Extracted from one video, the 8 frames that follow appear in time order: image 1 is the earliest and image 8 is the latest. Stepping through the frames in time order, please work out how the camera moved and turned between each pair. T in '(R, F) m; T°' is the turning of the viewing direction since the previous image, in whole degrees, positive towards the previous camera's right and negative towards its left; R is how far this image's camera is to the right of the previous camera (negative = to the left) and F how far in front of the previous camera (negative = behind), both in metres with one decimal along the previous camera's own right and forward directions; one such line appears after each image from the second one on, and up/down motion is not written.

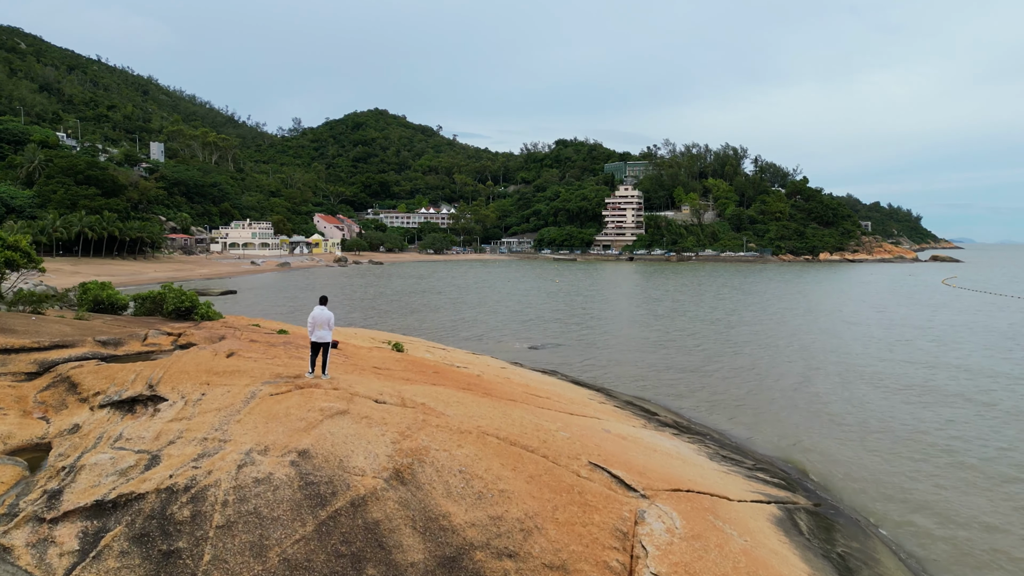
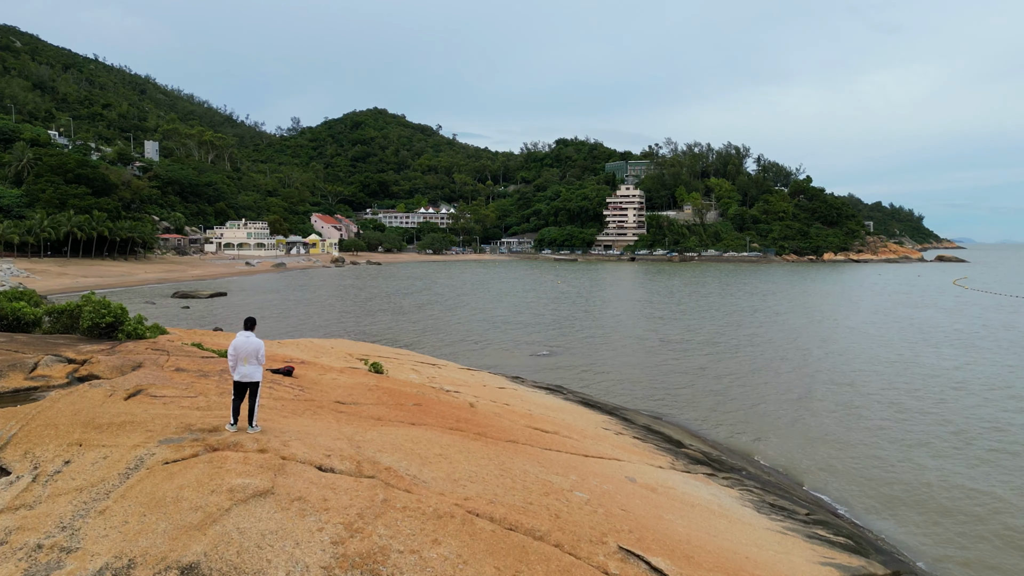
(0.0, +1.6) m; 0°
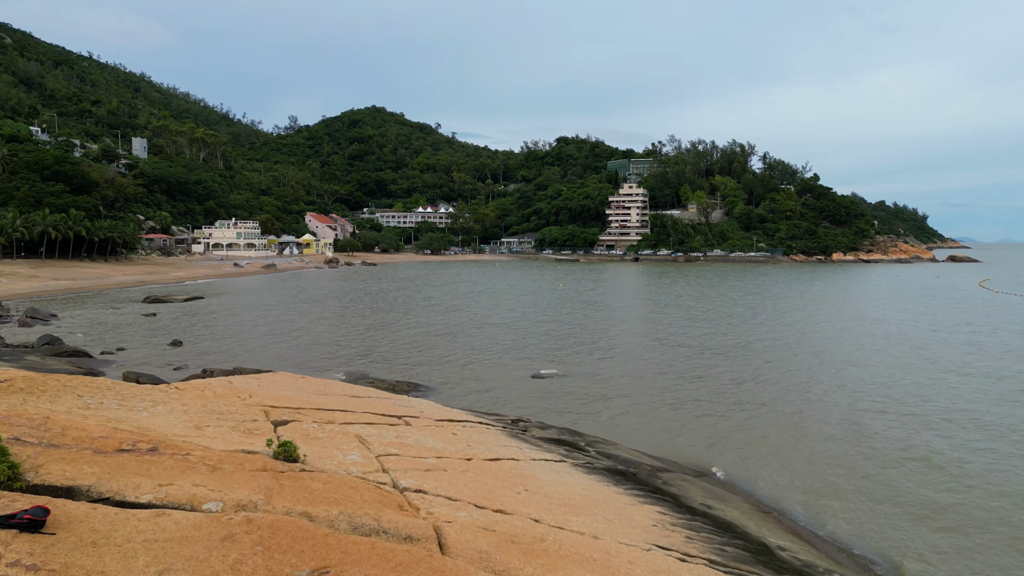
(0.0, +3.3) m; 0°
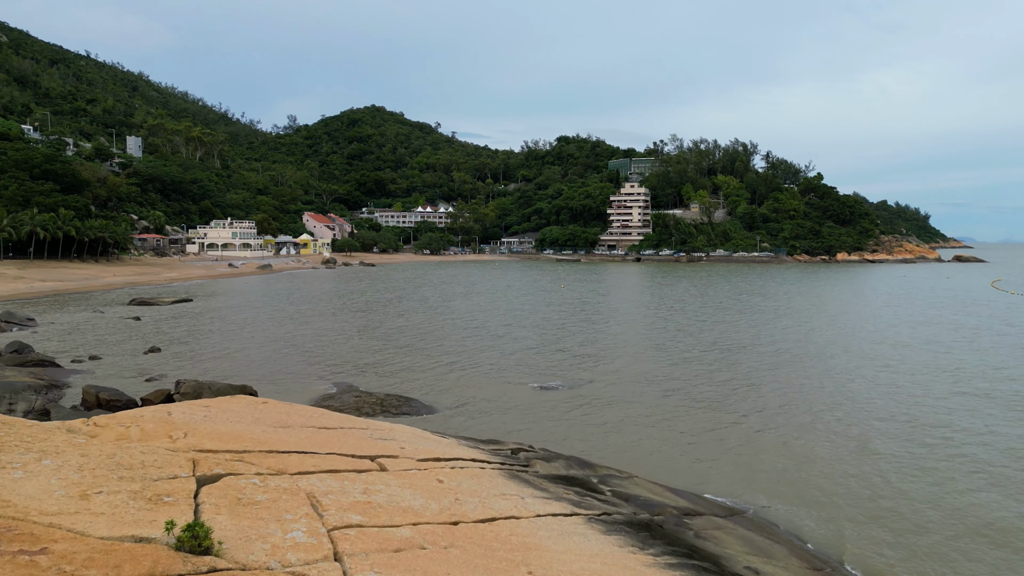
(0.0, +1.5) m; 0°
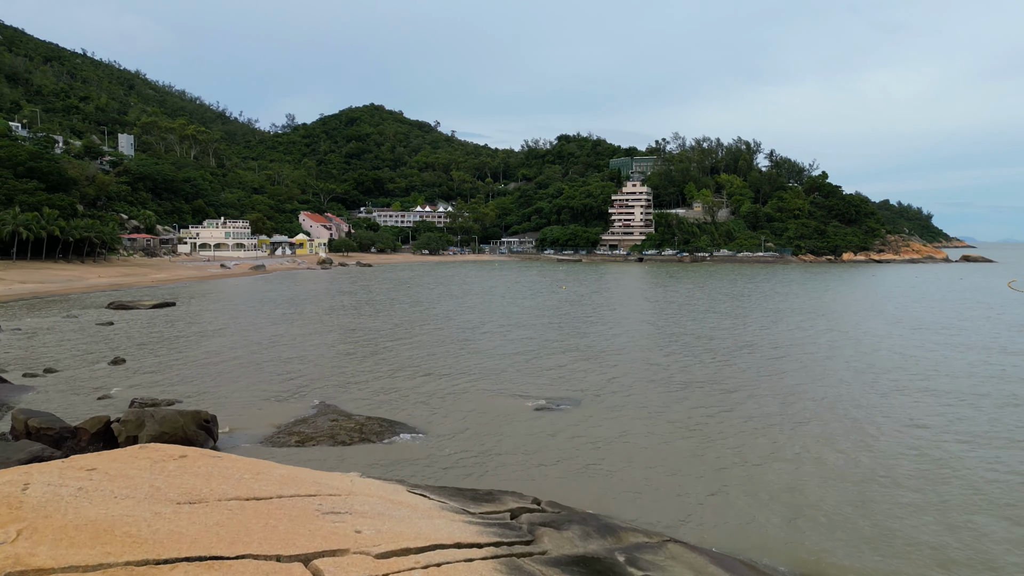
(0.0, +2.0) m; 0°
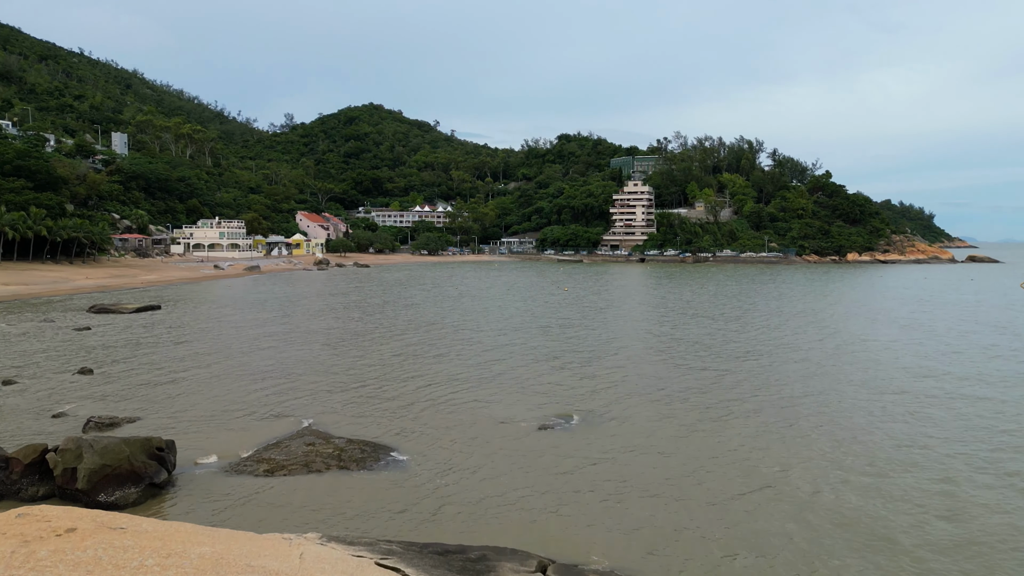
(0.0, +1.6) m; 0°
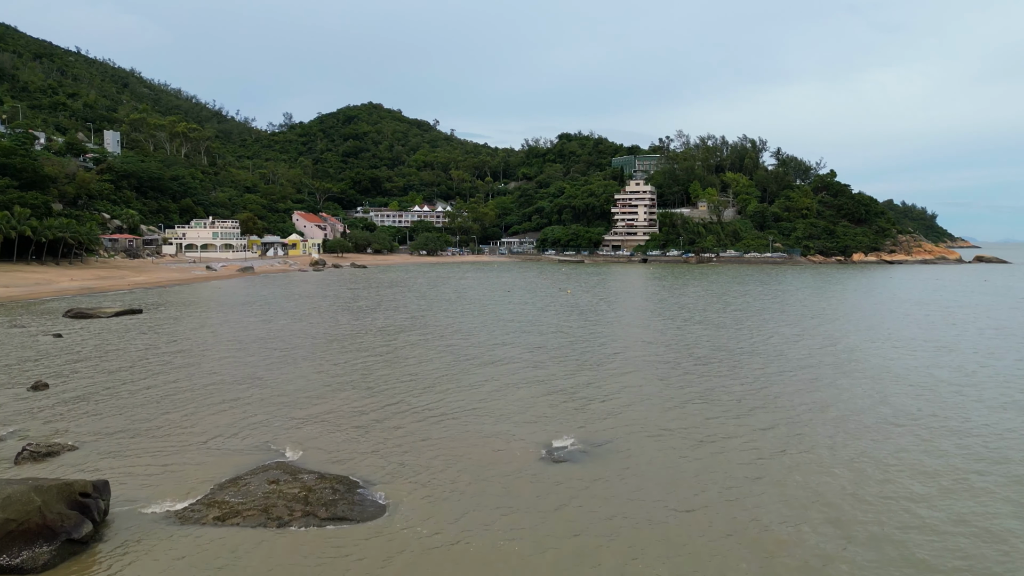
(0.0, +1.8) m; 0°
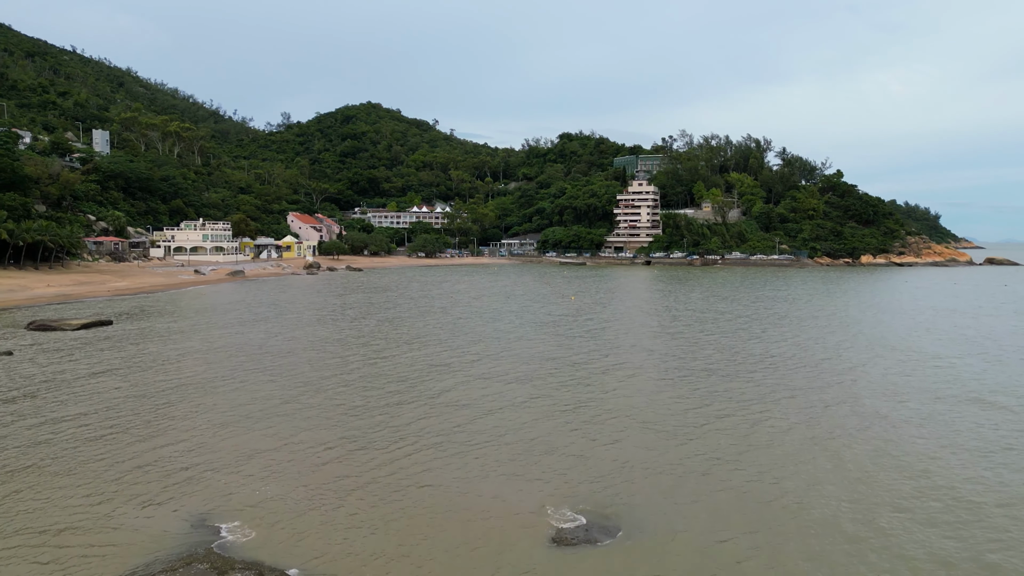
(0.0, +2.6) m; 0°
